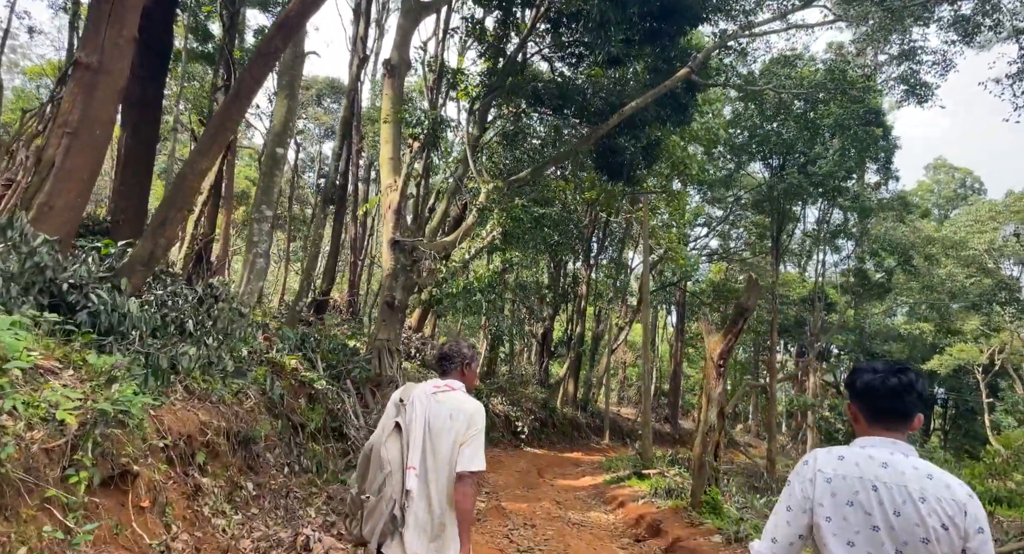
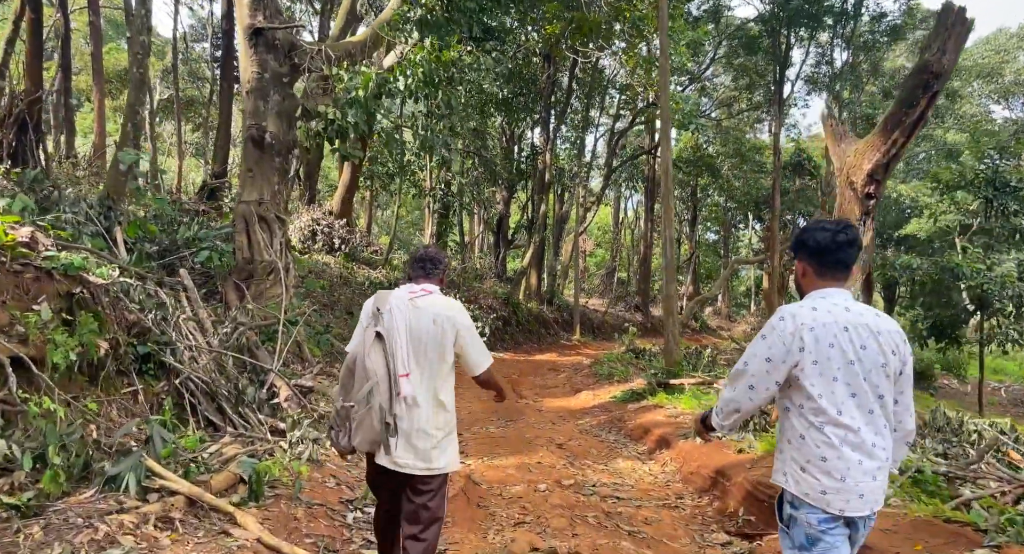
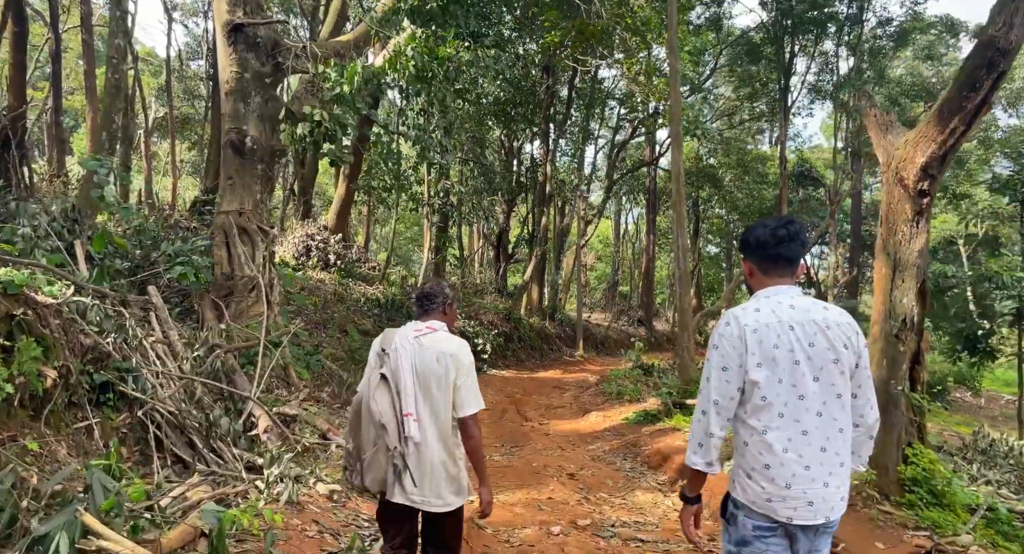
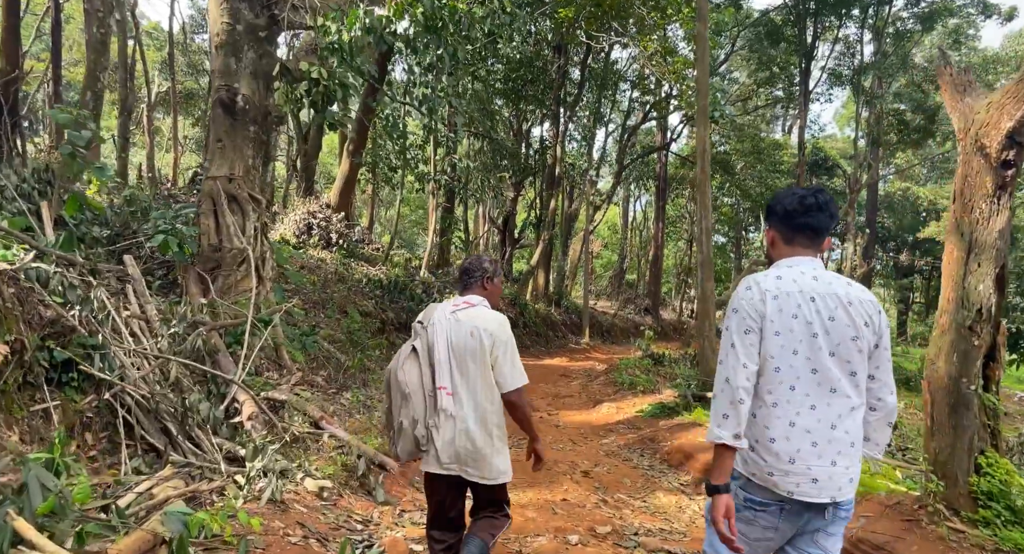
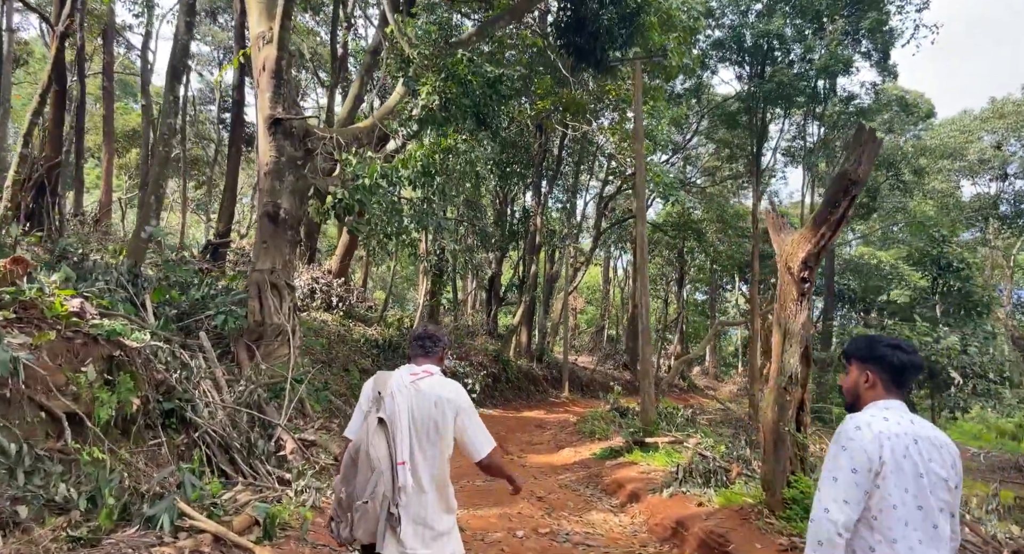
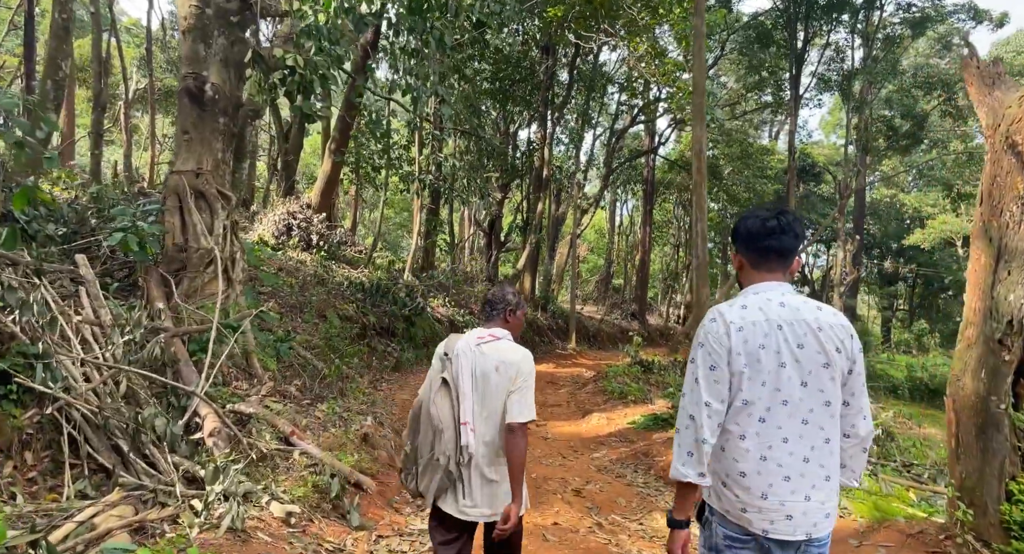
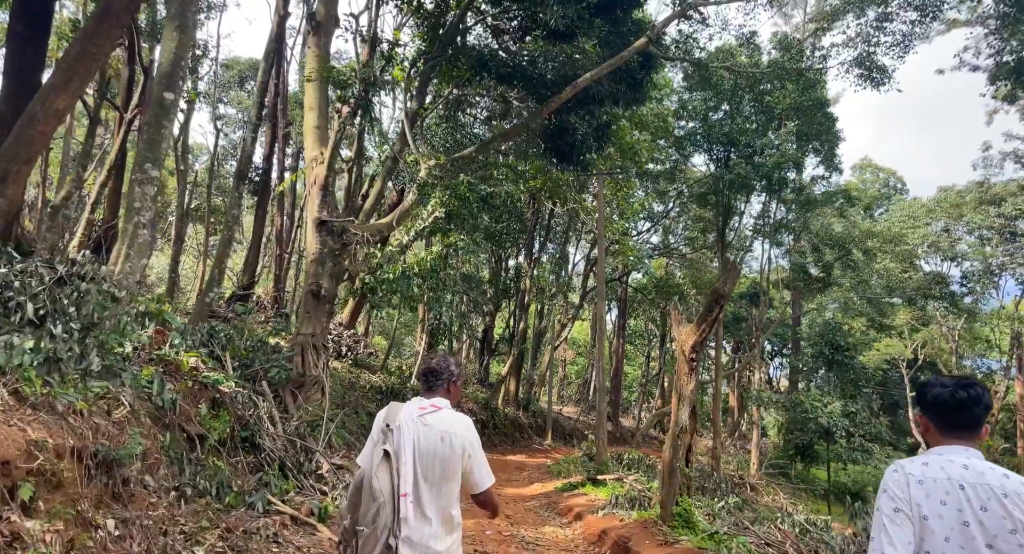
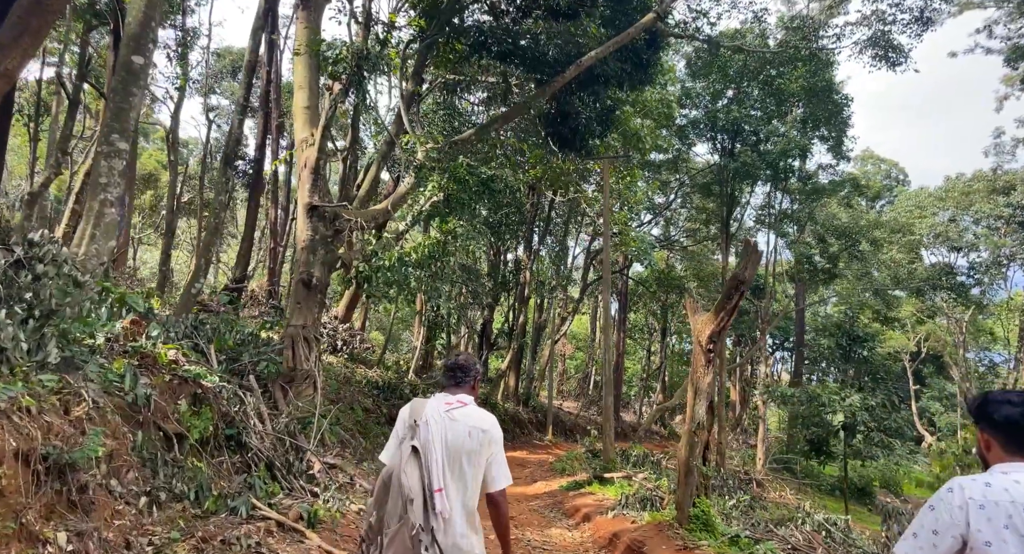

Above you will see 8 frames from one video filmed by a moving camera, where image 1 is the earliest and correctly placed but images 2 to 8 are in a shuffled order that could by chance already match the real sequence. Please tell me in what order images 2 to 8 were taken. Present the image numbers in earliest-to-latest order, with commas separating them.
7, 8, 5, 2, 3, 4, 6
